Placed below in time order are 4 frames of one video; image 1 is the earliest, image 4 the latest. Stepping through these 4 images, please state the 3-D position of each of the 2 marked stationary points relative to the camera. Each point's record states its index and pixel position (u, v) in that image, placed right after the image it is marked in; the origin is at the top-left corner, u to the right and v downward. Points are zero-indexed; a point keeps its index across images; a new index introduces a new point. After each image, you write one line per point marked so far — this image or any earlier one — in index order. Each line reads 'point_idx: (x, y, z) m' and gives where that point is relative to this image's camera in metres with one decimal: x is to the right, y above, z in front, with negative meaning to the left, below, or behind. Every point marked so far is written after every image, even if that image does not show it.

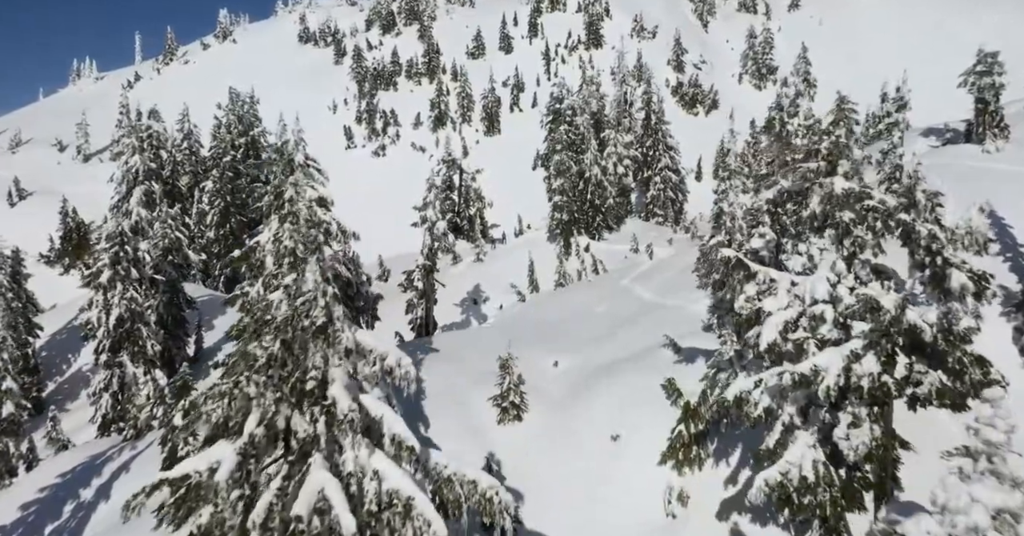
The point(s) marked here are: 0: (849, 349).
0: (+7.1, -1.7, +16.6) m
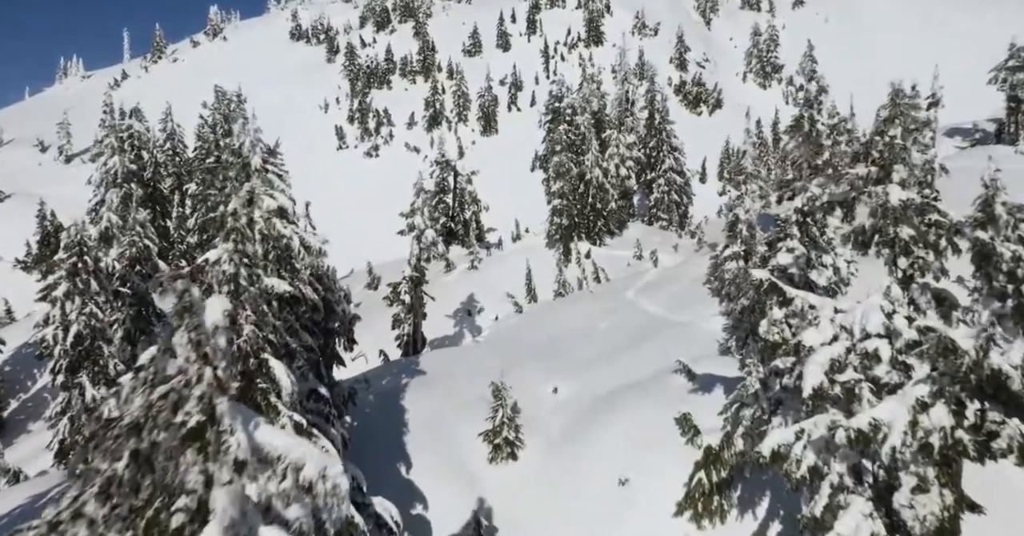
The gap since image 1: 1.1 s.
0: (+6.9, -2.2, +13.5) m
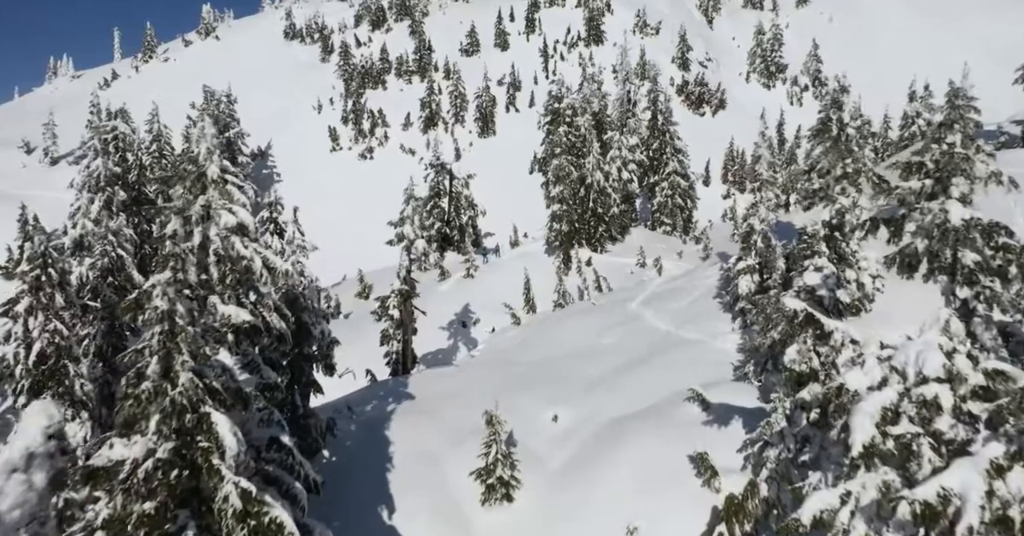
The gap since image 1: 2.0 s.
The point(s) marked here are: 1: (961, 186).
0: (+6.8, -2.7, +11.2) m
1: (+7.6, +1.4, +13.4) m
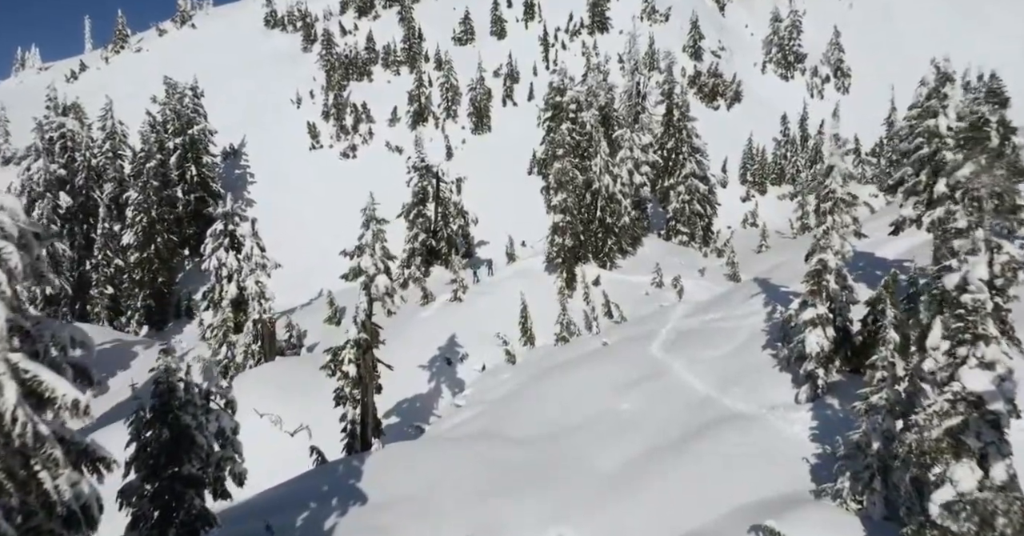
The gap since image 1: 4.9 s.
0: (+6.5, -4.2, +3.9) m
1: (+7.3, -0.1, +6.1) m
